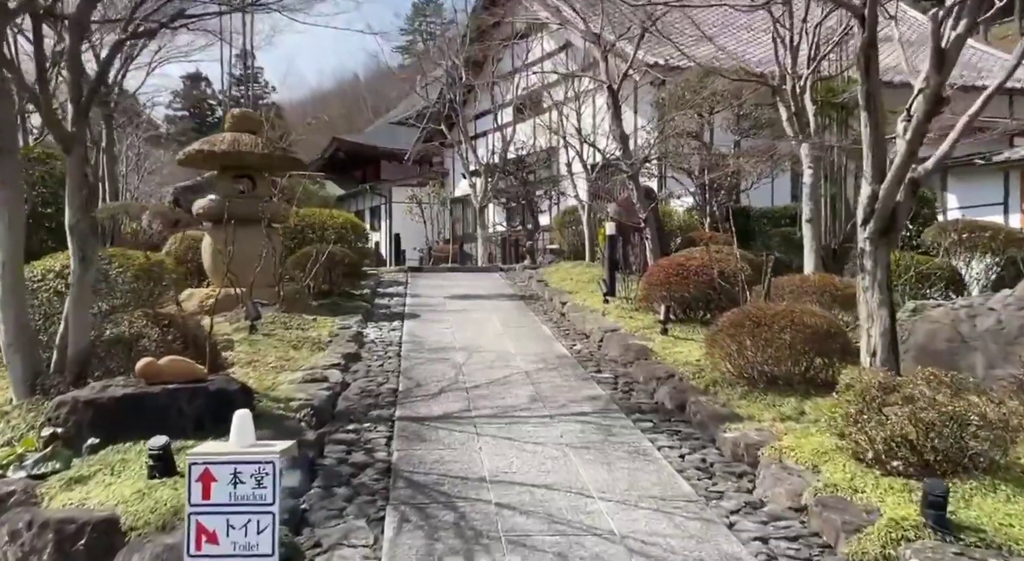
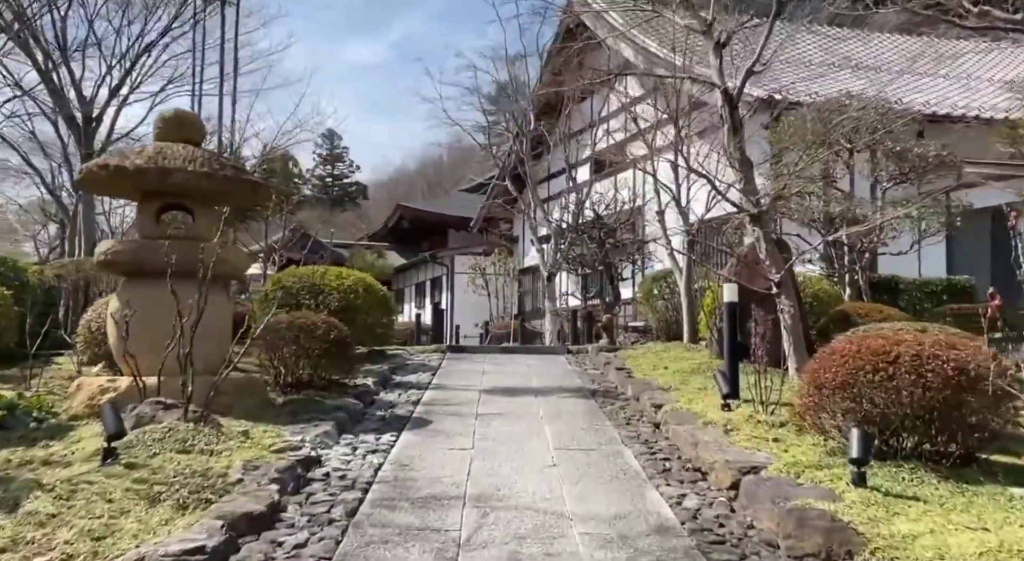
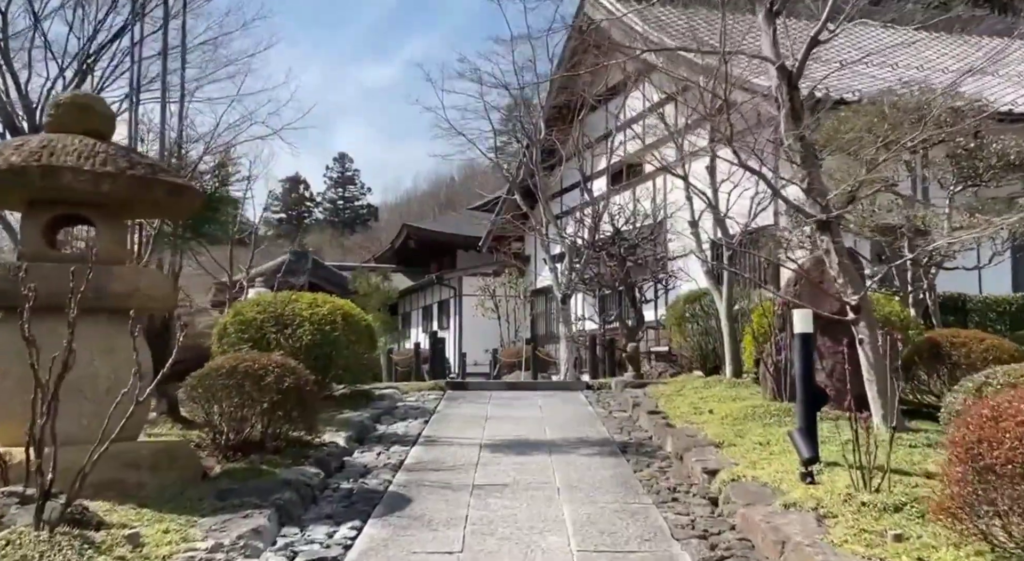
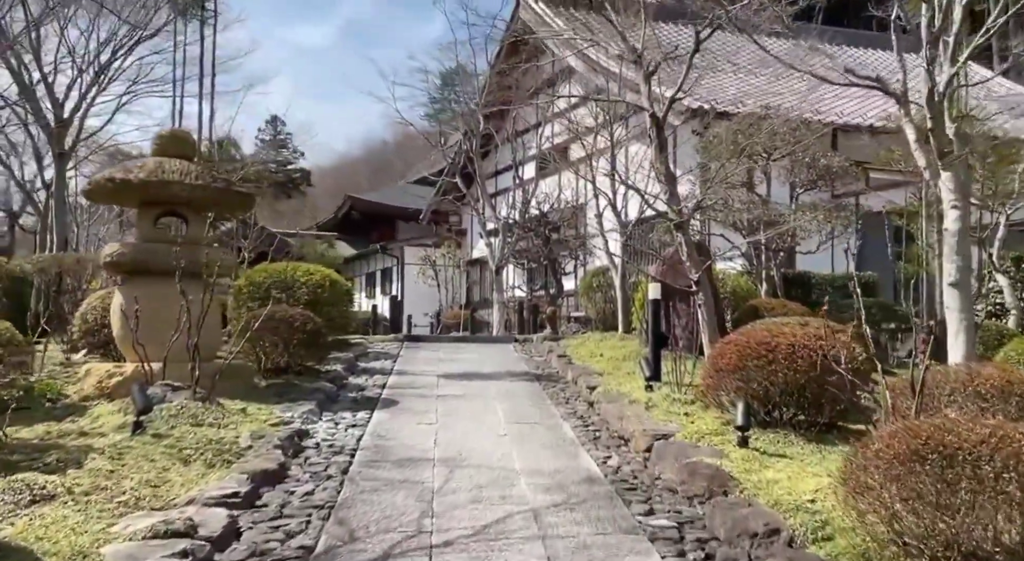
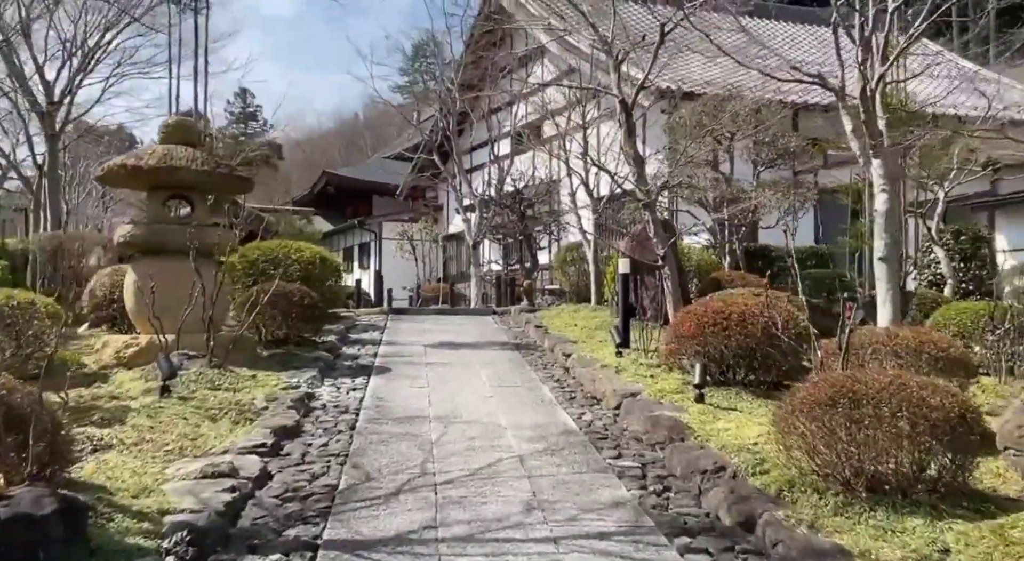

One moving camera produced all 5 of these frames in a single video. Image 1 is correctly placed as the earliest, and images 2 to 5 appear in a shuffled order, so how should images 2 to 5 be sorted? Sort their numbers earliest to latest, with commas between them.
5, 4, 2, 3
